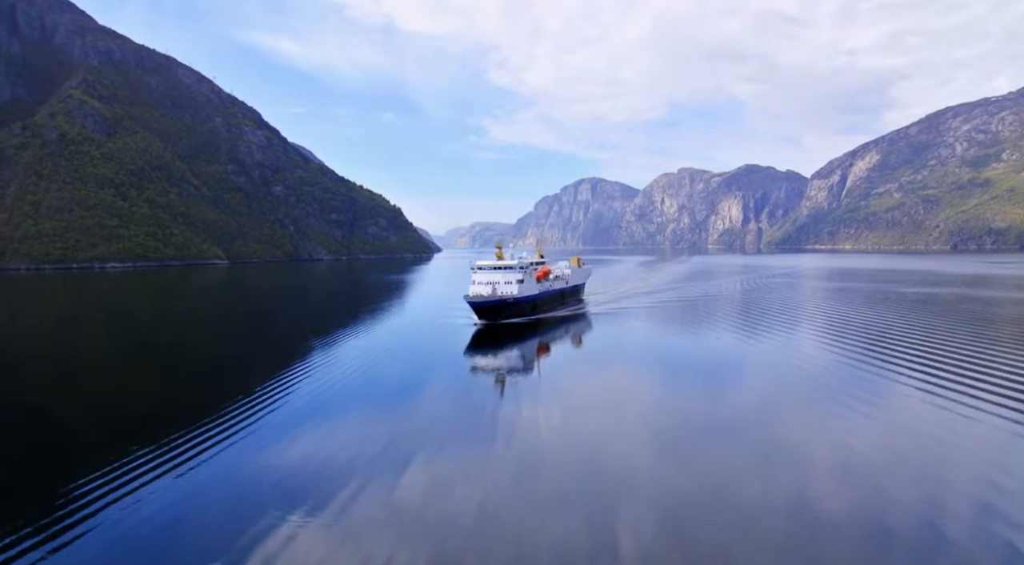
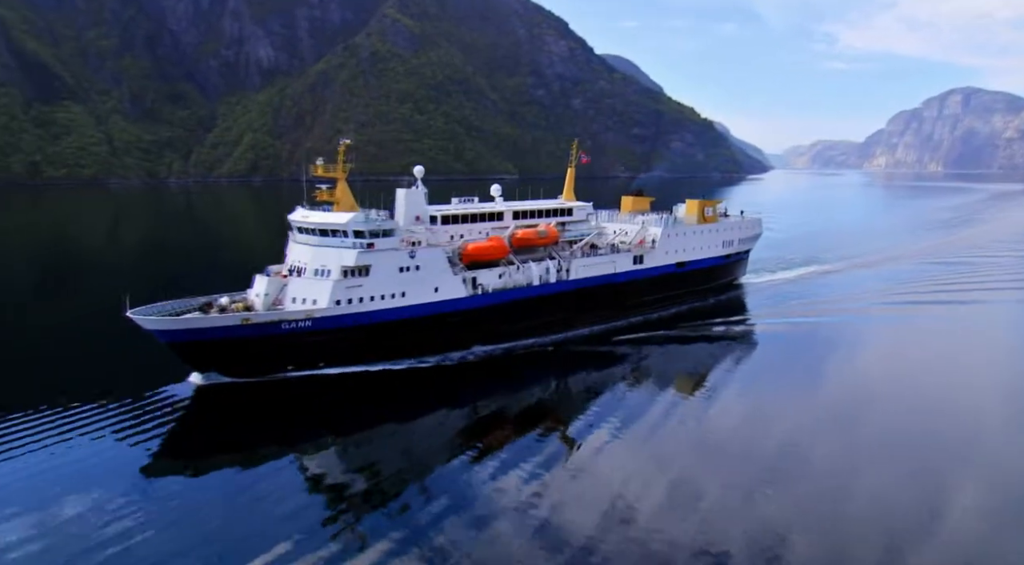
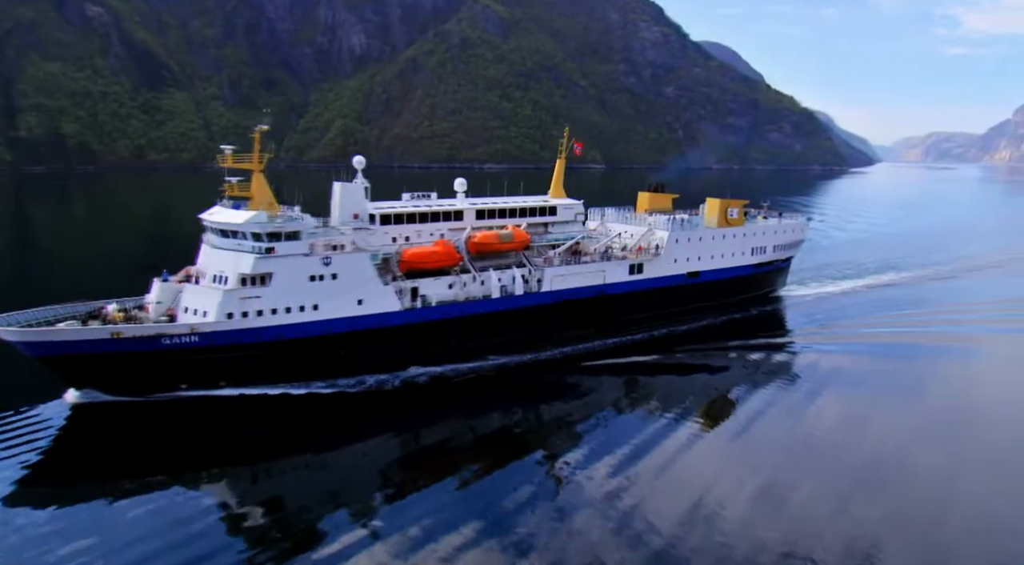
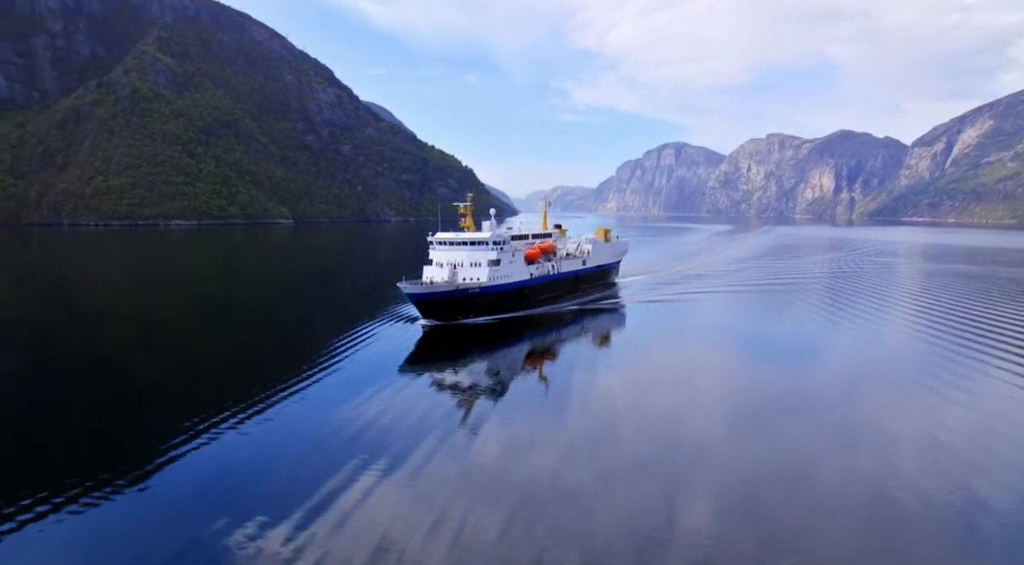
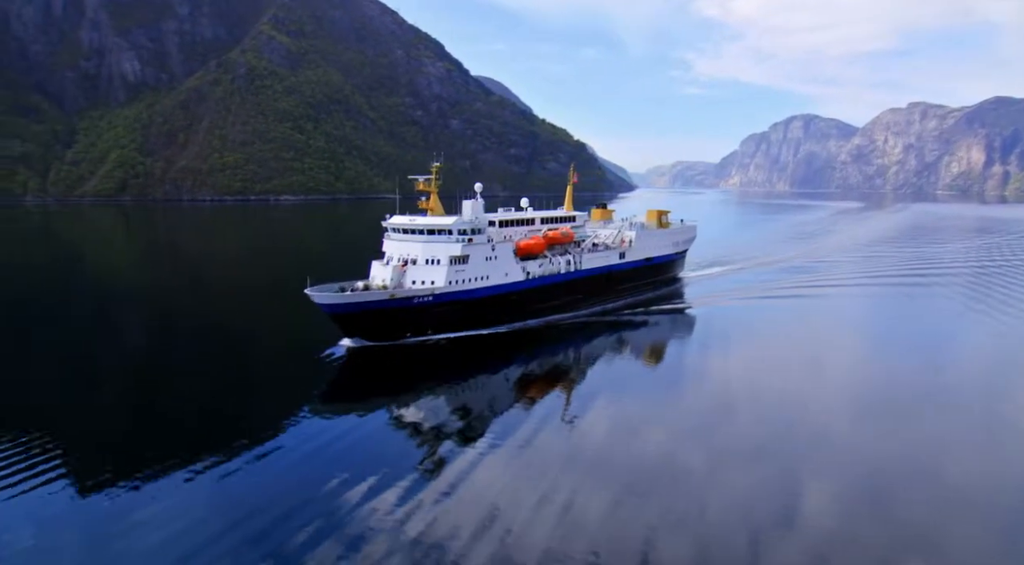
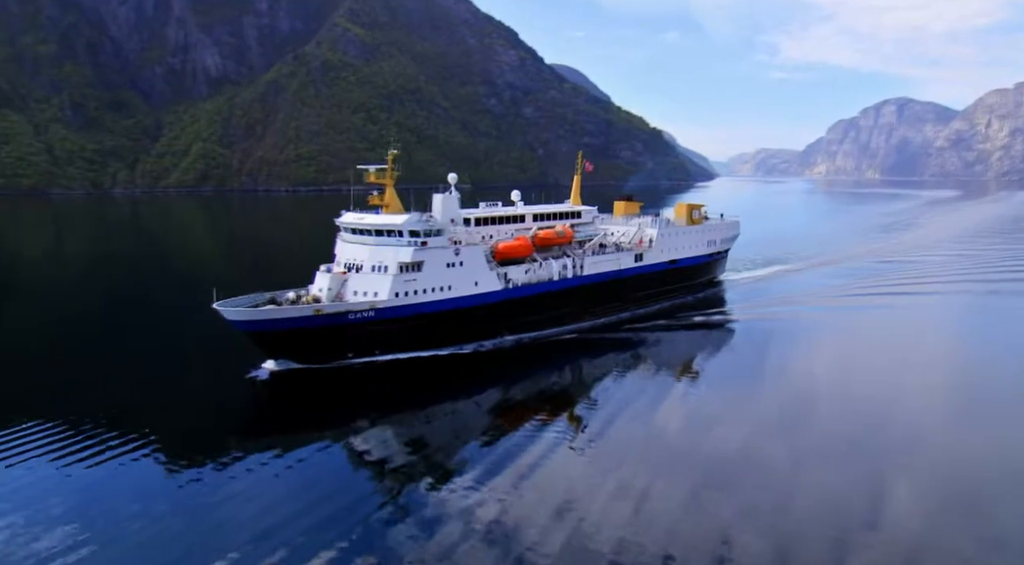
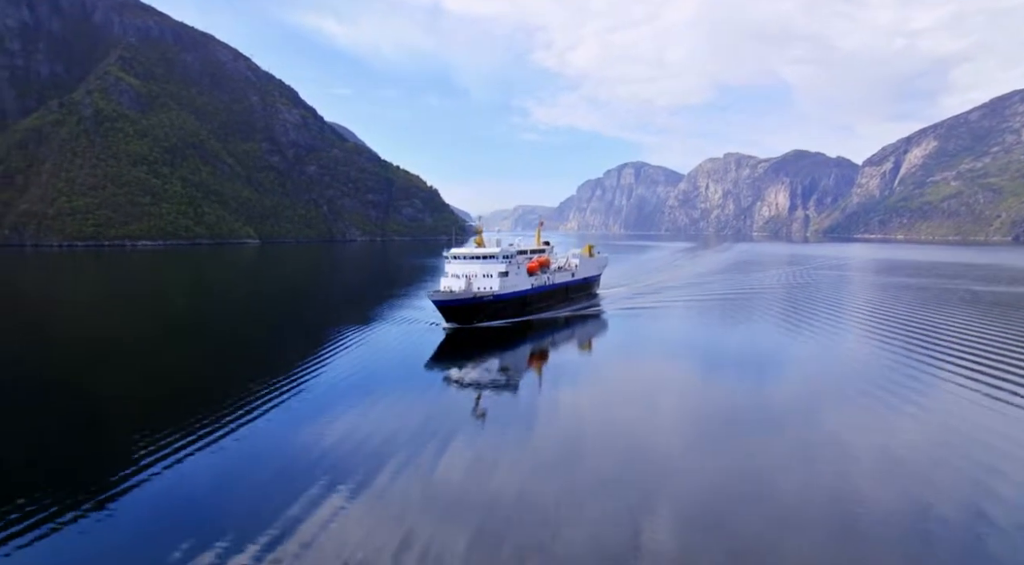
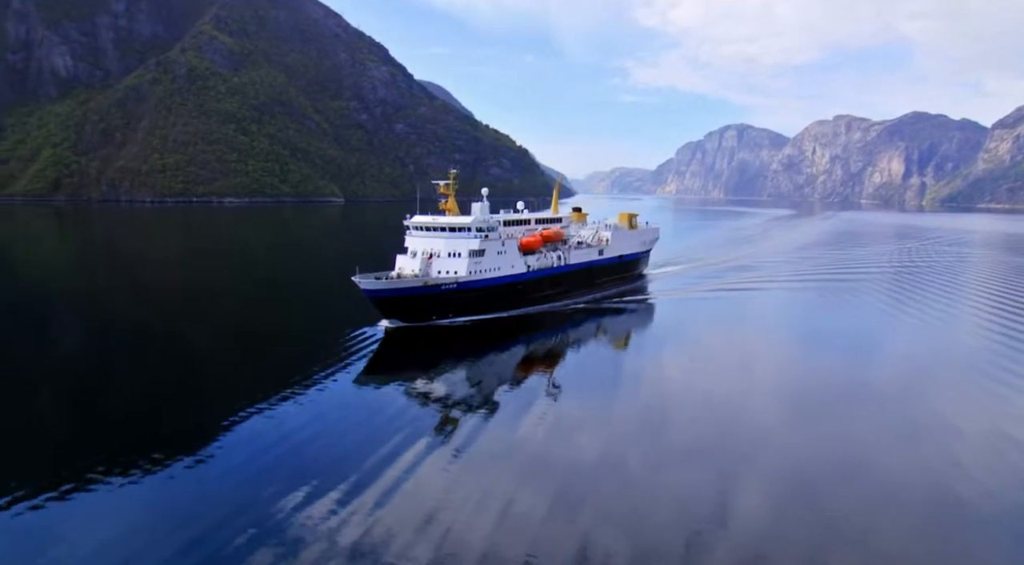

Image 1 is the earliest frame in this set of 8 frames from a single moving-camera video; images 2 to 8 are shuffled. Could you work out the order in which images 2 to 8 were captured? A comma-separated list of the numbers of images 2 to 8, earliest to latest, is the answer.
7, 4, 8, 5, 6, 2, 3
